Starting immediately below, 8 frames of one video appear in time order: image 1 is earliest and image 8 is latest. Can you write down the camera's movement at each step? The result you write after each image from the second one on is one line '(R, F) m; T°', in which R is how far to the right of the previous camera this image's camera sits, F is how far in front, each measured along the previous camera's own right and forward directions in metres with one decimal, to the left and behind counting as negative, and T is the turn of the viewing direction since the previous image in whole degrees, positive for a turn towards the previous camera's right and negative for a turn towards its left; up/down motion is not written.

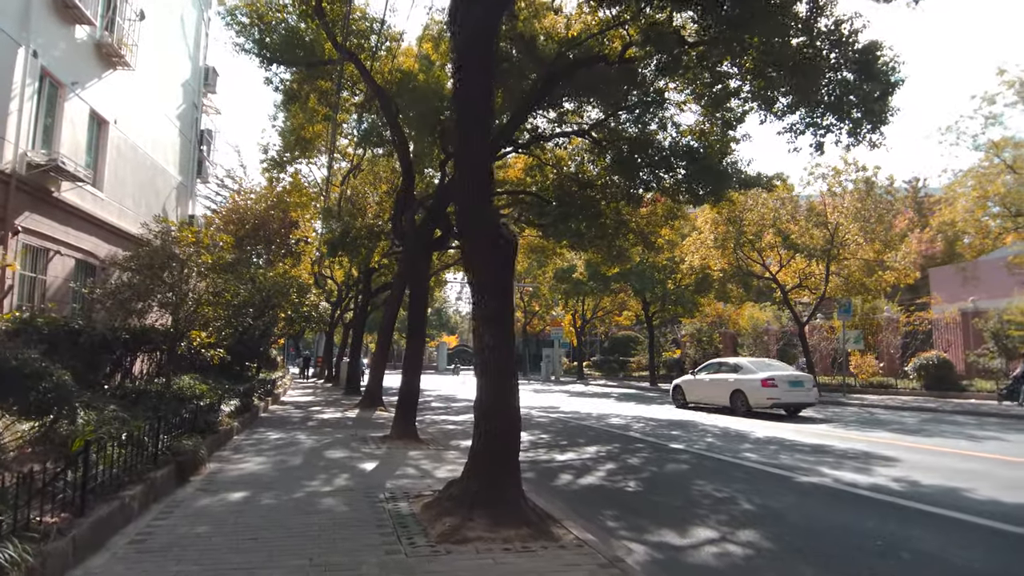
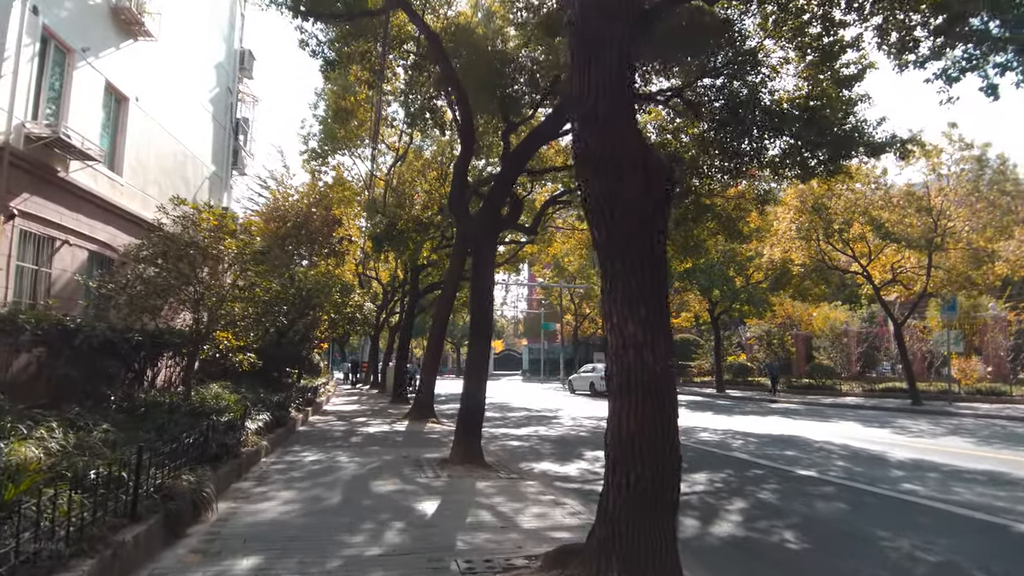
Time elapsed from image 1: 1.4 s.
(-0.6, +2.4) m; -4°
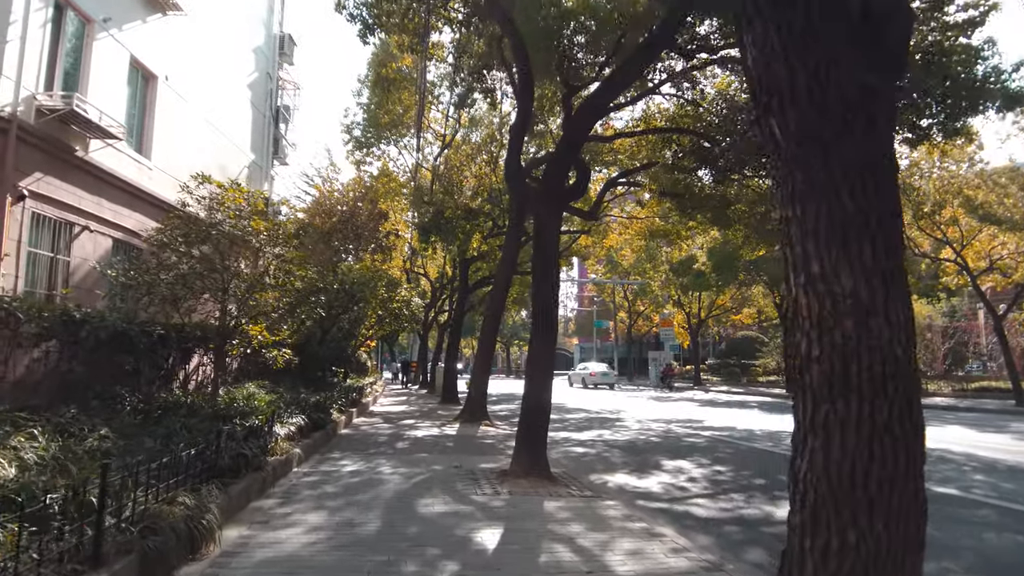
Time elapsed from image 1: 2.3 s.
(-0.3, +1.5) m; -4°
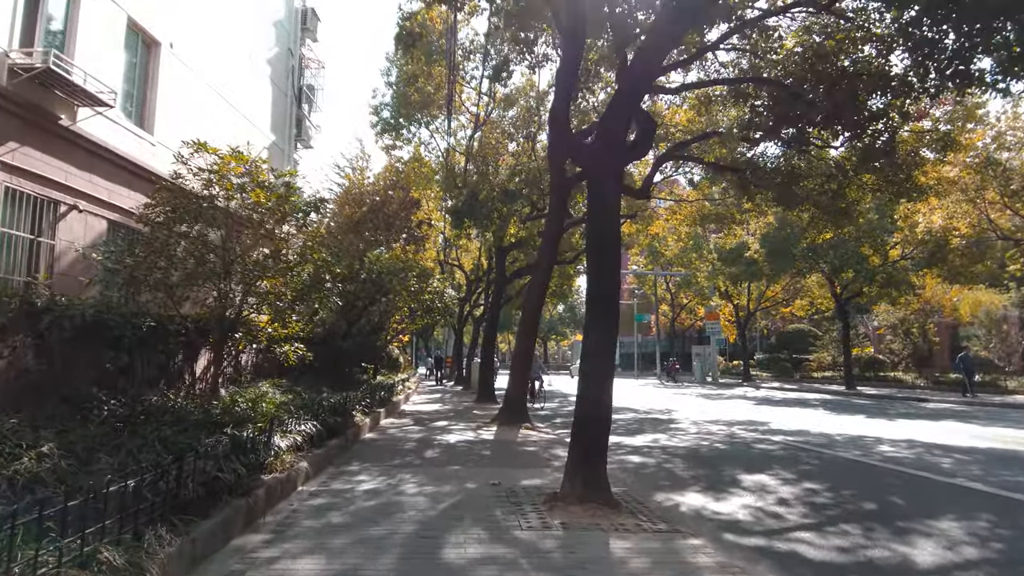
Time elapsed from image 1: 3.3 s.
(-0.1, +1.6) m; -3°
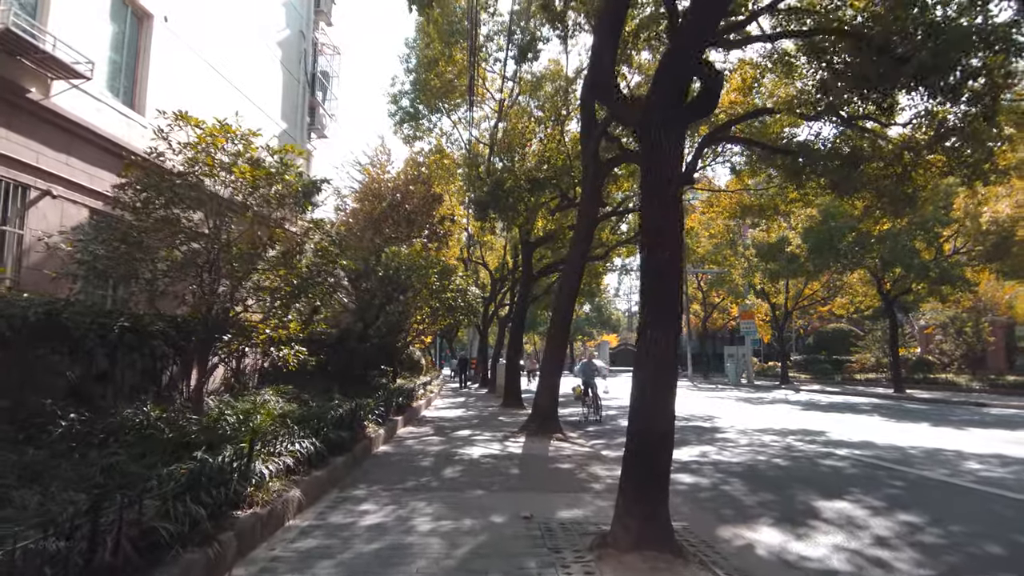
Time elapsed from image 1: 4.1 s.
(-0.1, +1.3) m; -2°
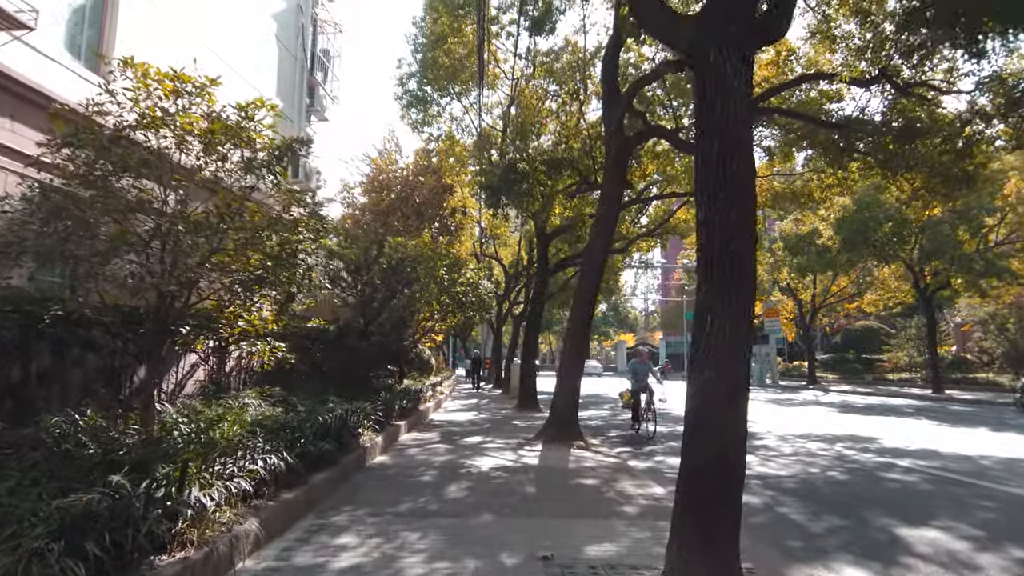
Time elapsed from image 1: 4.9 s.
(0.0, +1.3) m; -1°
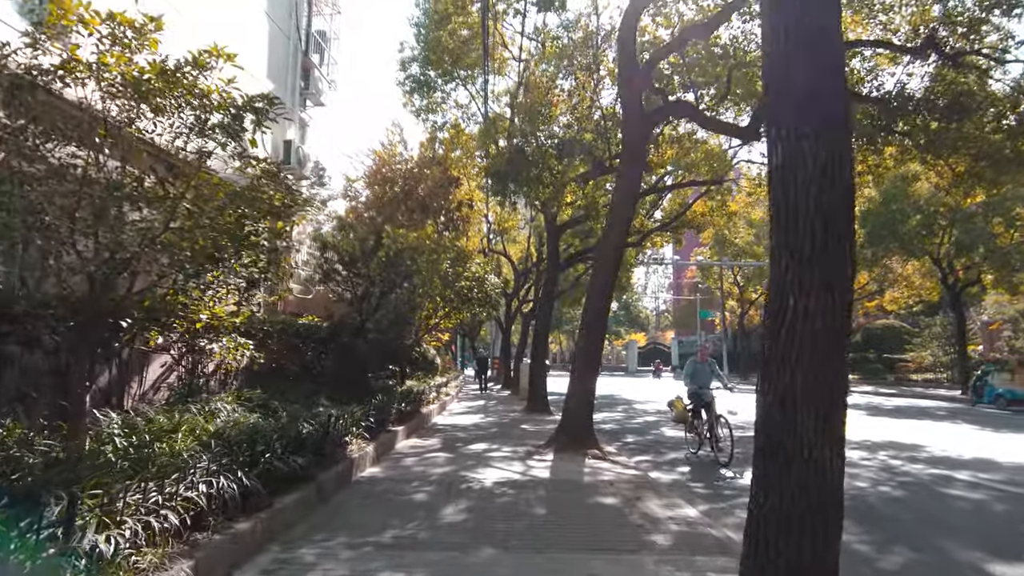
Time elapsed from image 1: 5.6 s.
(0.0, +1.1) m; -1°
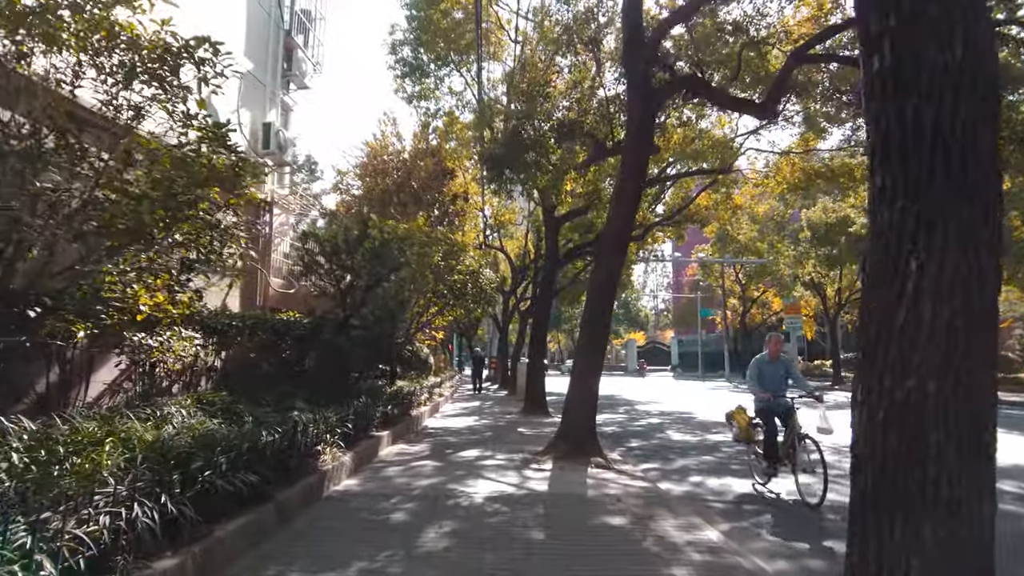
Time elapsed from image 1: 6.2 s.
(0.0, +0.9) m; 0°
